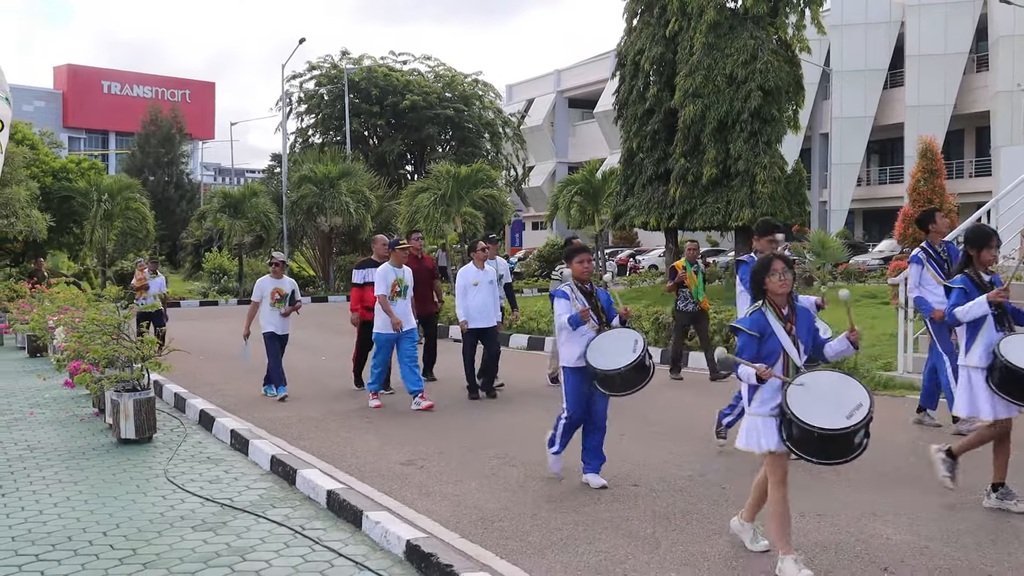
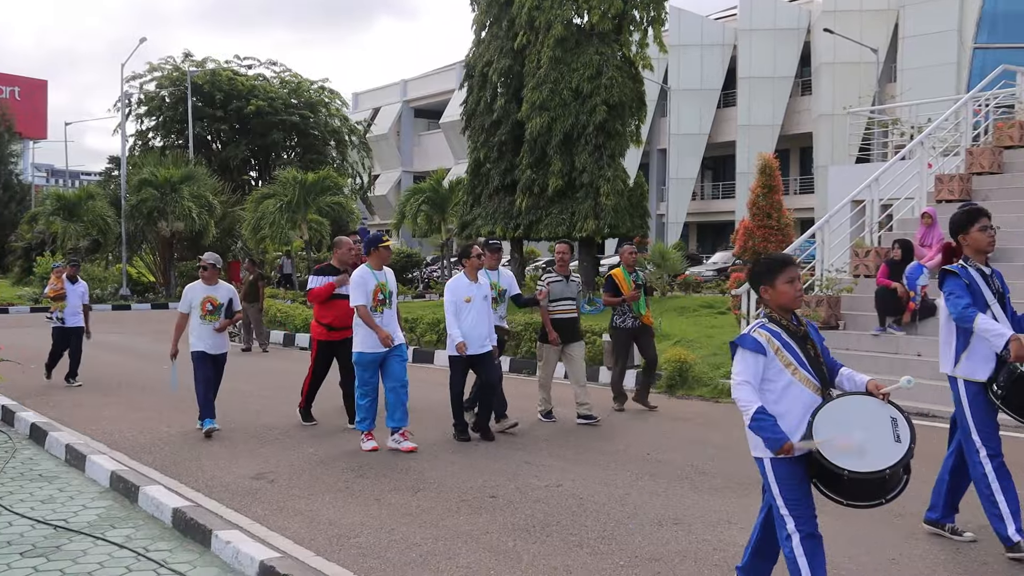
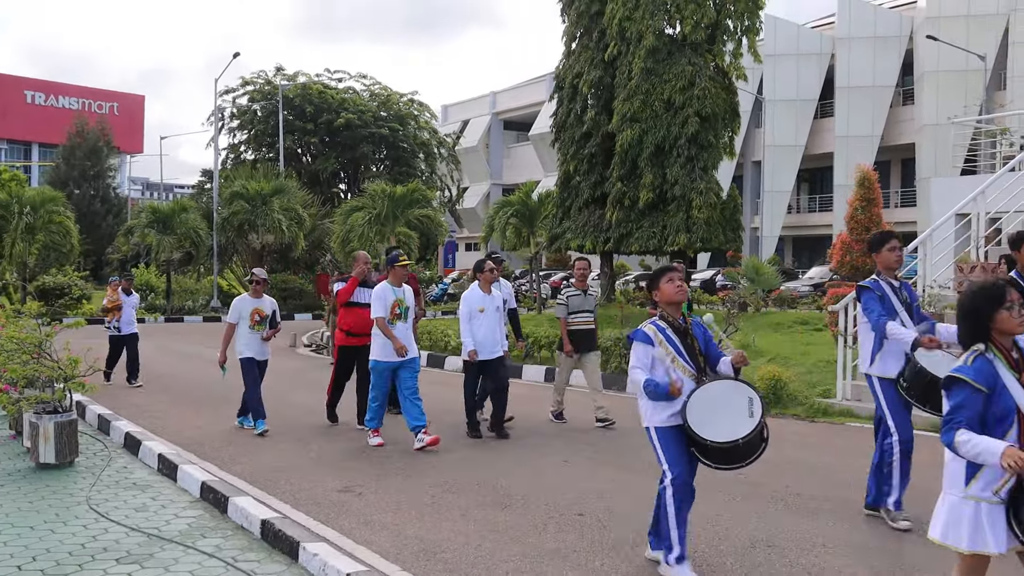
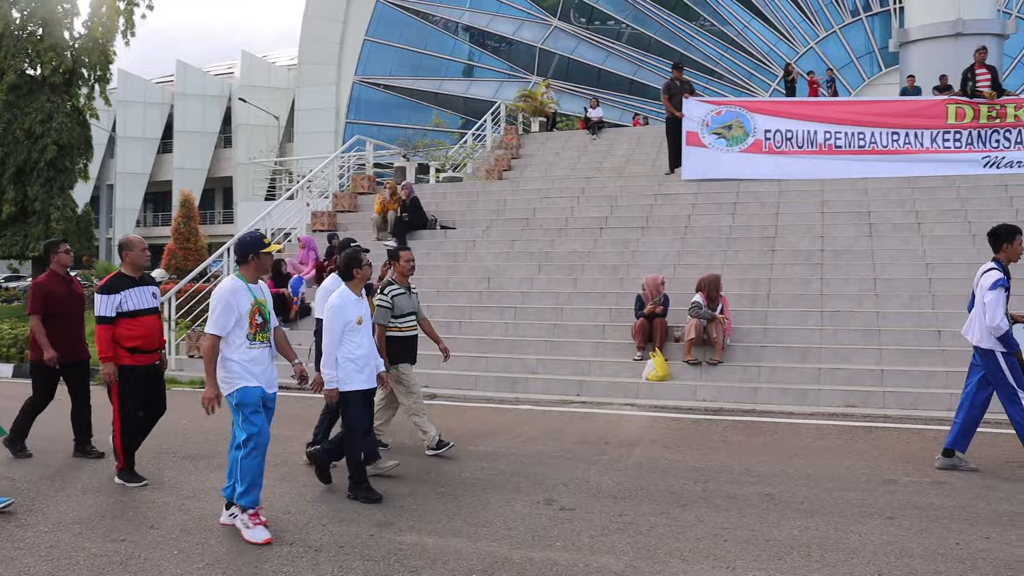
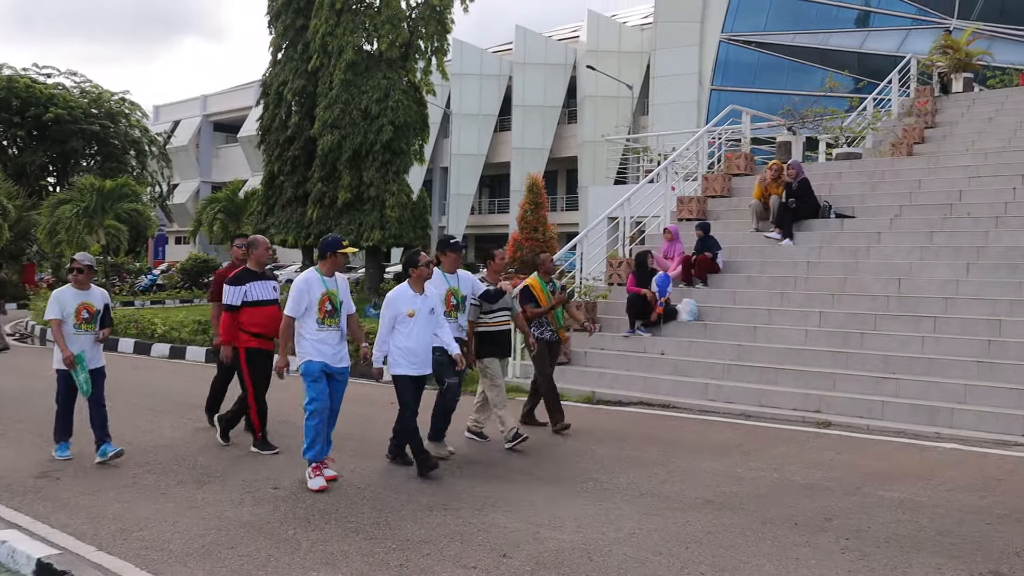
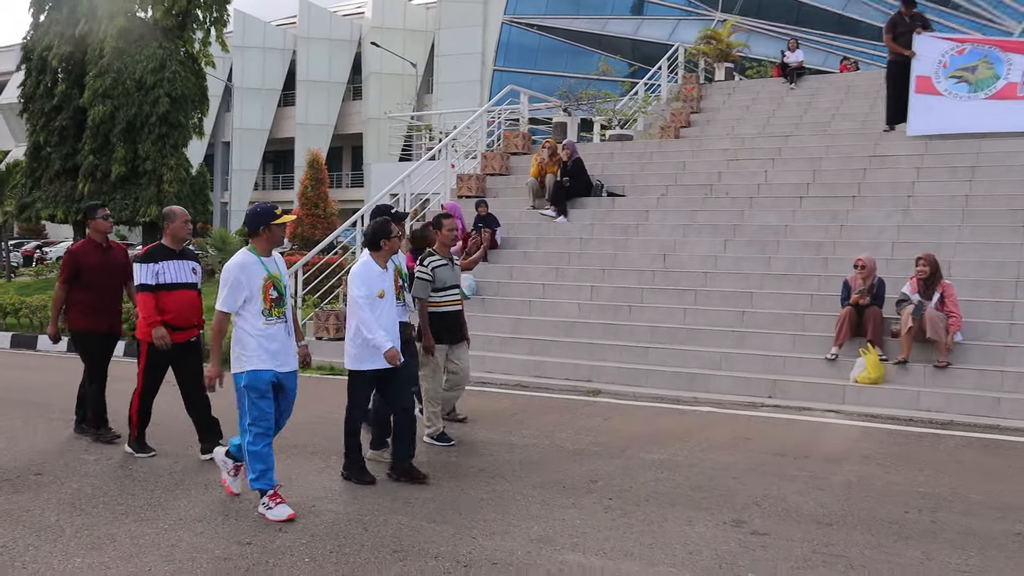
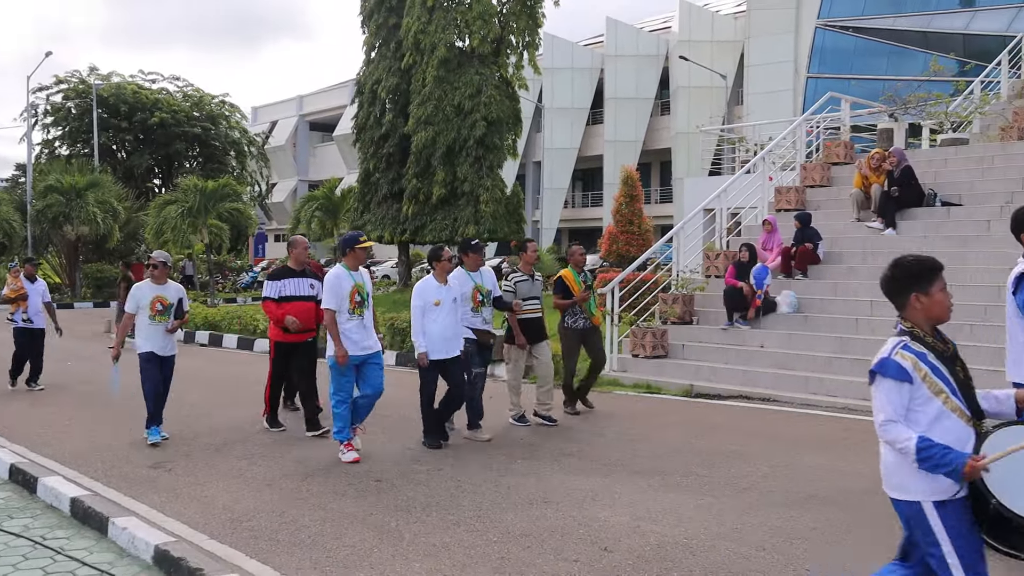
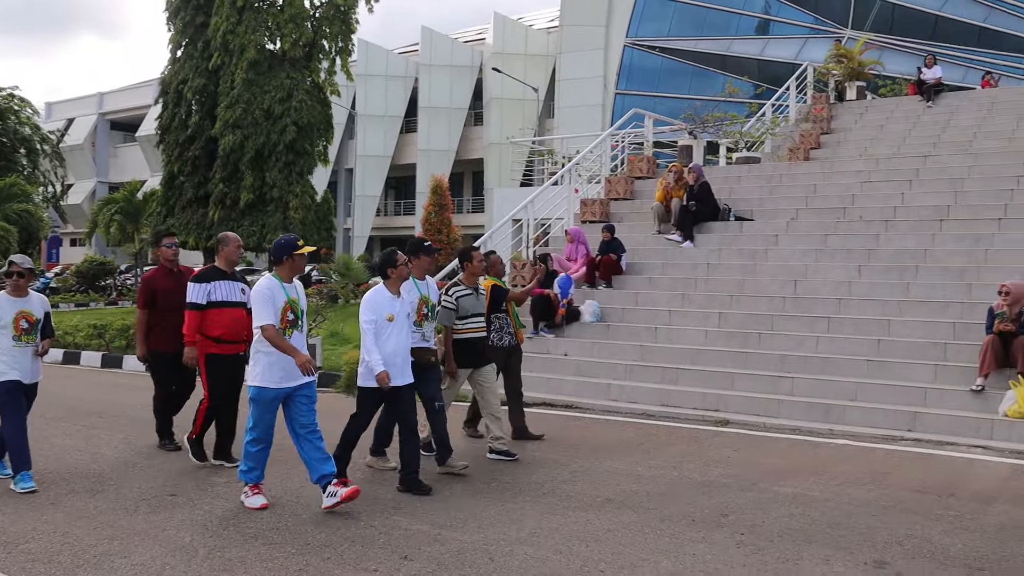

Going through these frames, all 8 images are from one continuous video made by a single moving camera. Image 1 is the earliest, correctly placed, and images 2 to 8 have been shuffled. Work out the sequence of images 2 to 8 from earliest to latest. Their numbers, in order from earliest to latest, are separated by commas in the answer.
3, 2, 7, 5, 8, 6, 4
